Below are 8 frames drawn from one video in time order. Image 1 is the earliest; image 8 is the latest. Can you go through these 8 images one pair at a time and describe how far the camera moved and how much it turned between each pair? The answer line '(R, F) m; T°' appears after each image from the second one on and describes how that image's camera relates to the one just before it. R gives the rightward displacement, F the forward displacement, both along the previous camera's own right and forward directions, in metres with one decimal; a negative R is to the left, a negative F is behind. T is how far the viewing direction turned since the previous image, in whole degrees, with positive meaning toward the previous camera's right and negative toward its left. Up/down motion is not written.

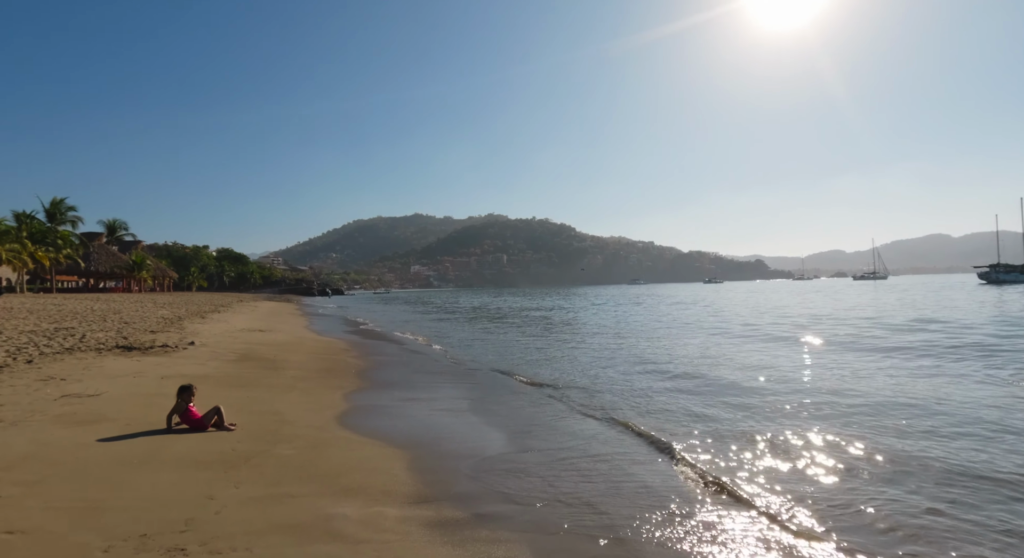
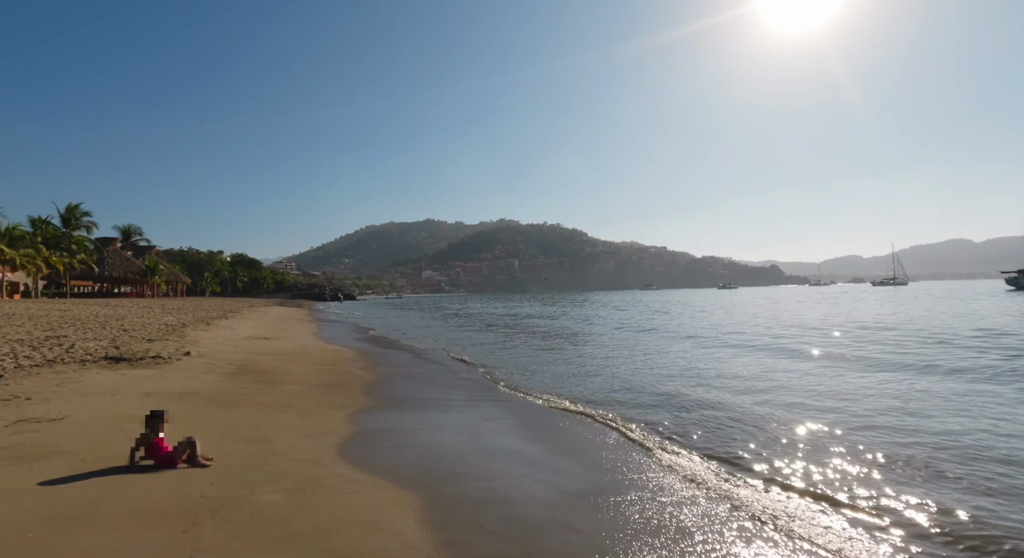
(-0.2, +0.9) m; -1°
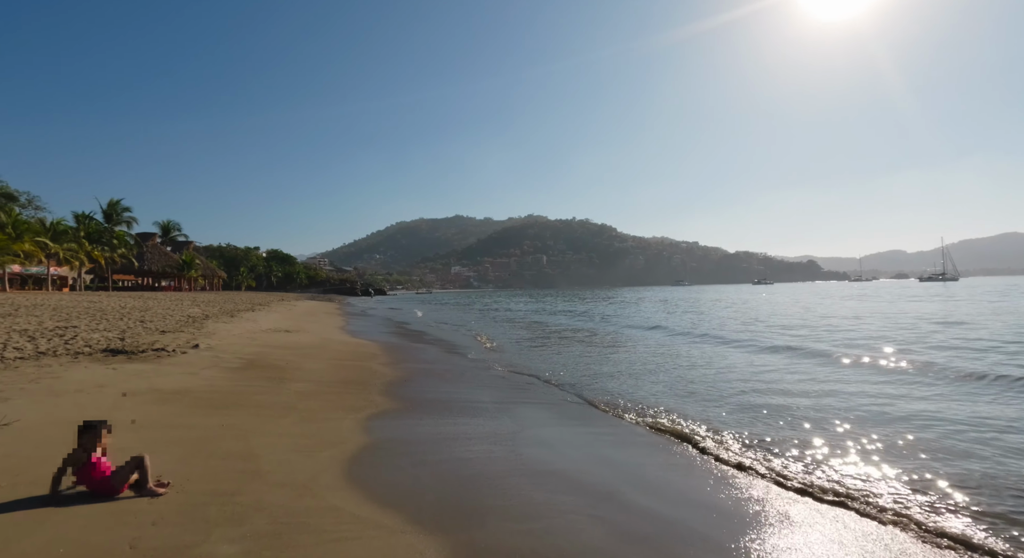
(-0.2, +1.3) m; -3°
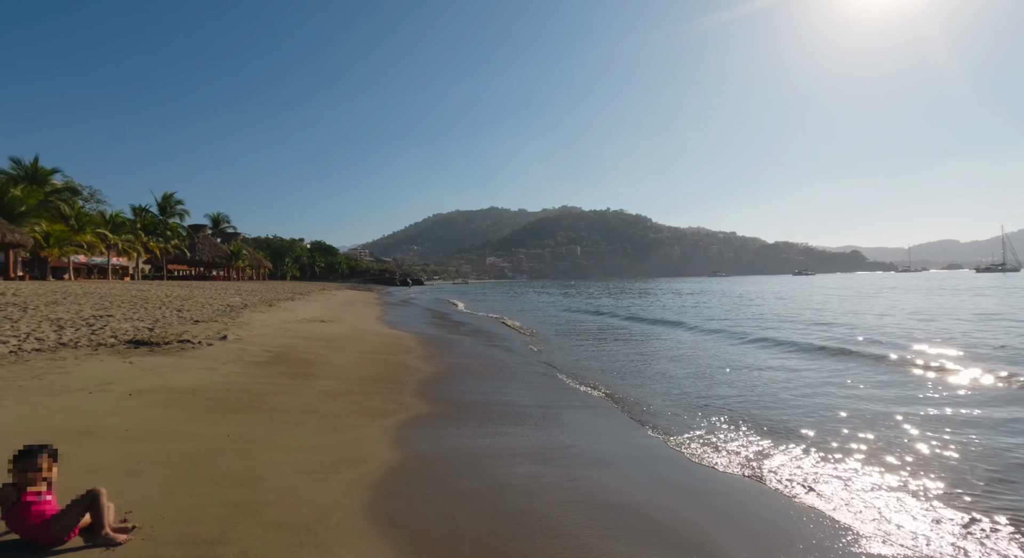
(-0.2, +0.9) m; -4°
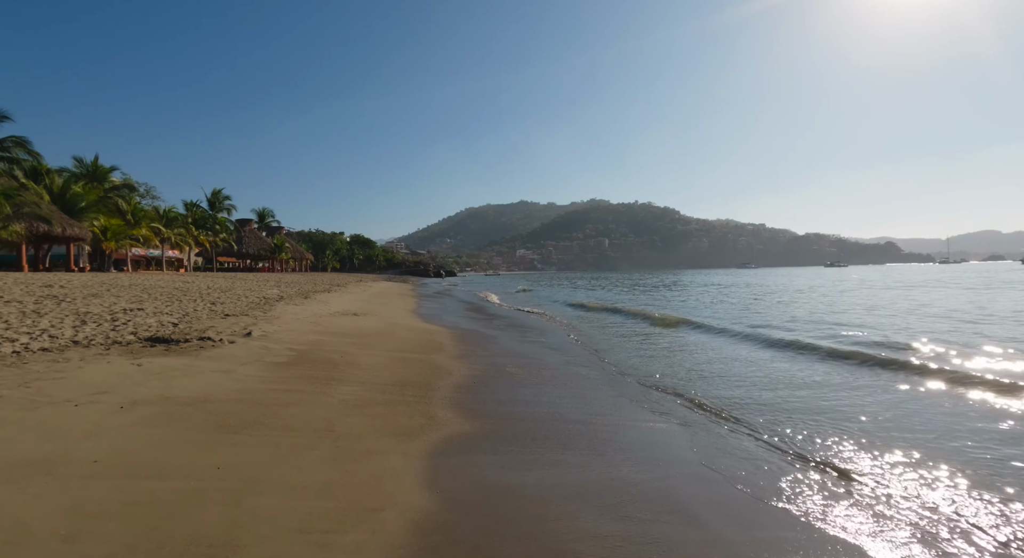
(-0.1, +1.0) m; -4°
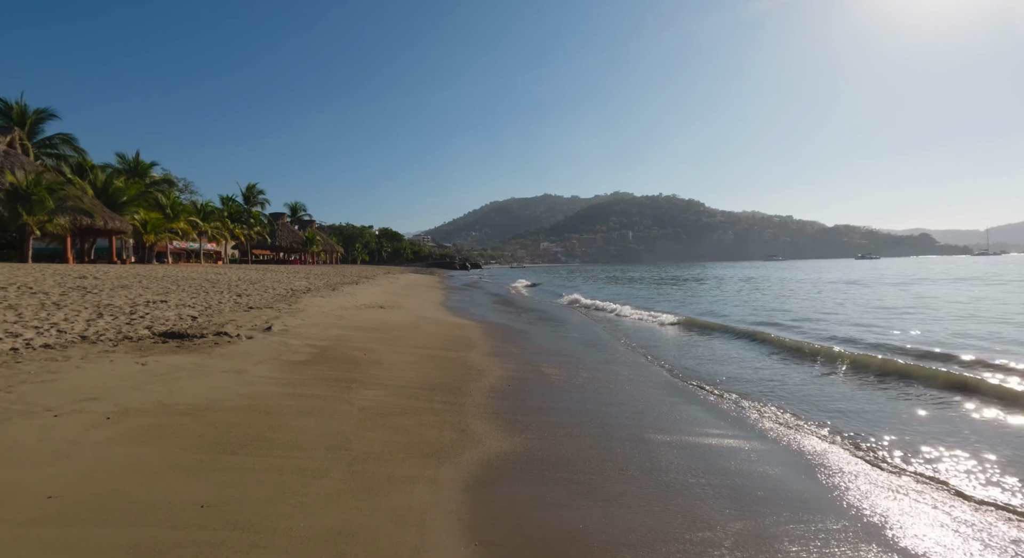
(-0.2, +0.8) m; -3°
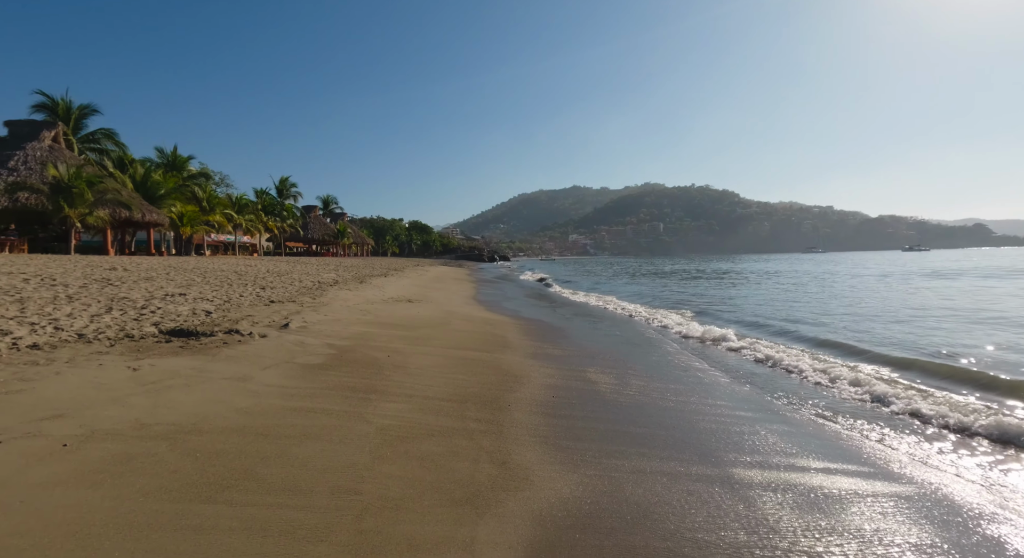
(-0.2, +1.0) m; -3°
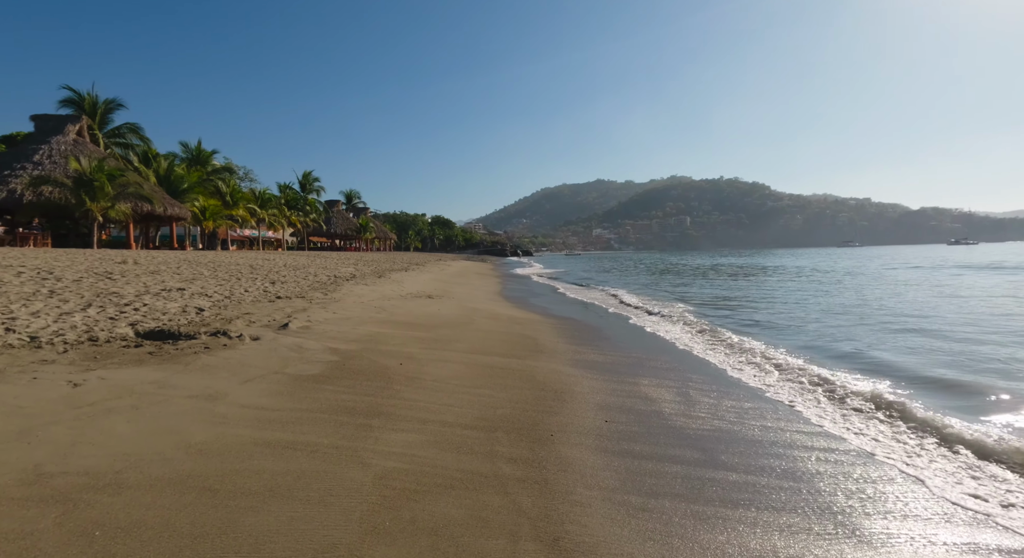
(-0.2, +1.3) m; -2°
